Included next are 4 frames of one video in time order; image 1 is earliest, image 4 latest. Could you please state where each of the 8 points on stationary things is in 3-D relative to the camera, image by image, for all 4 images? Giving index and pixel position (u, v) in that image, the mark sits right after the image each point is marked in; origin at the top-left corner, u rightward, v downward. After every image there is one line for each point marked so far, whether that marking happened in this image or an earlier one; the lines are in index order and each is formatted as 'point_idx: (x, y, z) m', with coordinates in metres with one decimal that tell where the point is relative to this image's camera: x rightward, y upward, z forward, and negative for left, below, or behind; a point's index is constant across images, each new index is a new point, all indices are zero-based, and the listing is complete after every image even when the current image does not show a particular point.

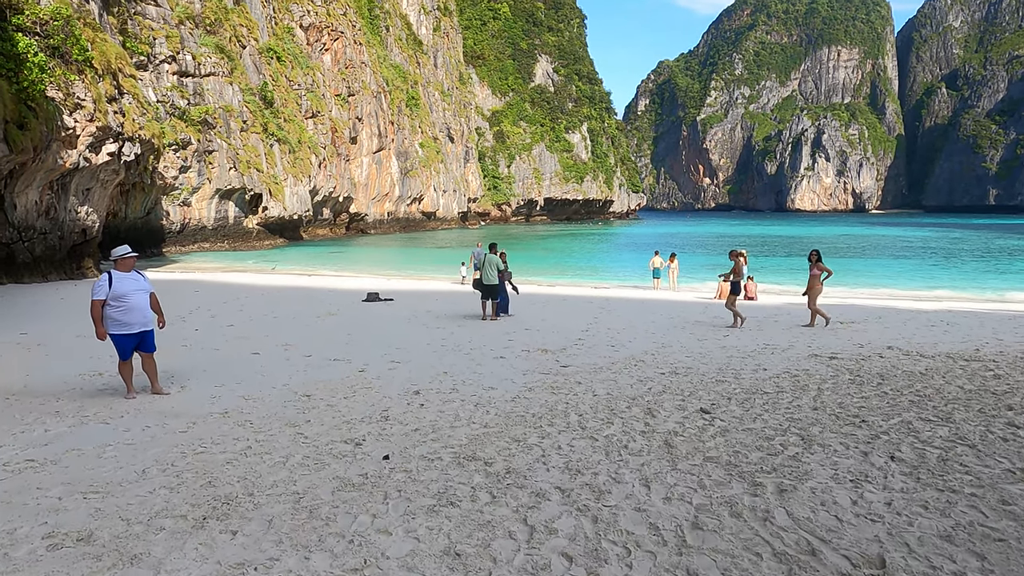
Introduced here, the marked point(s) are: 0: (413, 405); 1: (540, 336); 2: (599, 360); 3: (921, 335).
0: (-0.5, -0.7, +4.3) m
1: (+0.3, -0.5, +7.7) m
2: (+0.7, -0.6, +6.0) m
3: (+4.4, -0.5, +8.4) m
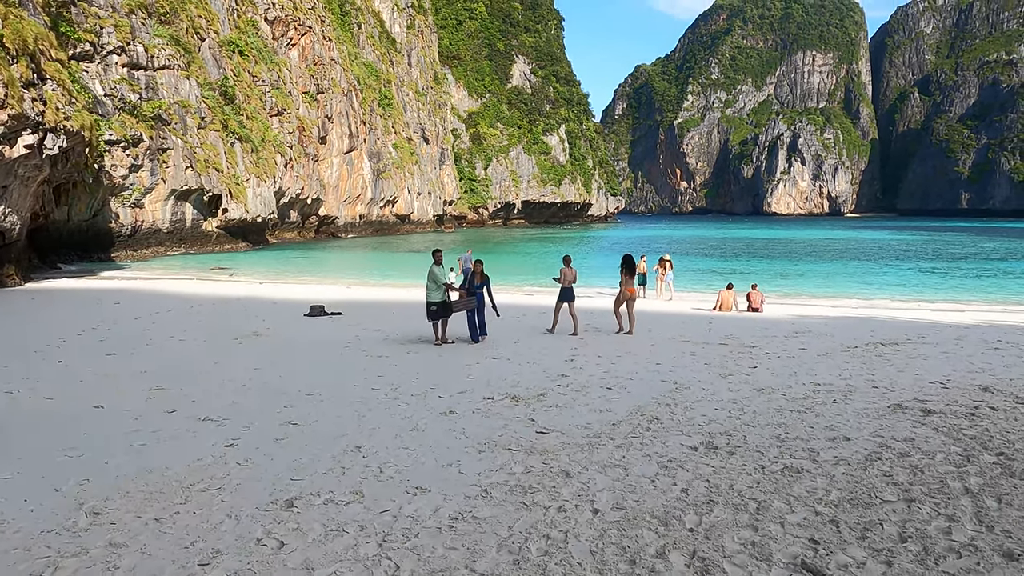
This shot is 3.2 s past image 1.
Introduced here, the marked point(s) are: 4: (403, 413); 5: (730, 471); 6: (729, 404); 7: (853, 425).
0: (-0.7, -0.8, +2.3) m
1: (0.0, -0.6, +5.7) m
2: (+0.4, -0.7, +4.1) m
3: (+4.1, -0.6, +6.6) m
4: (-0.6, -0.7, +4.4) m
5: (+0.9, -0.7, +3.1) m
6: (+1.3, -0.7, +4.5) m
7: (+1.8, -0.7, +3.9) m
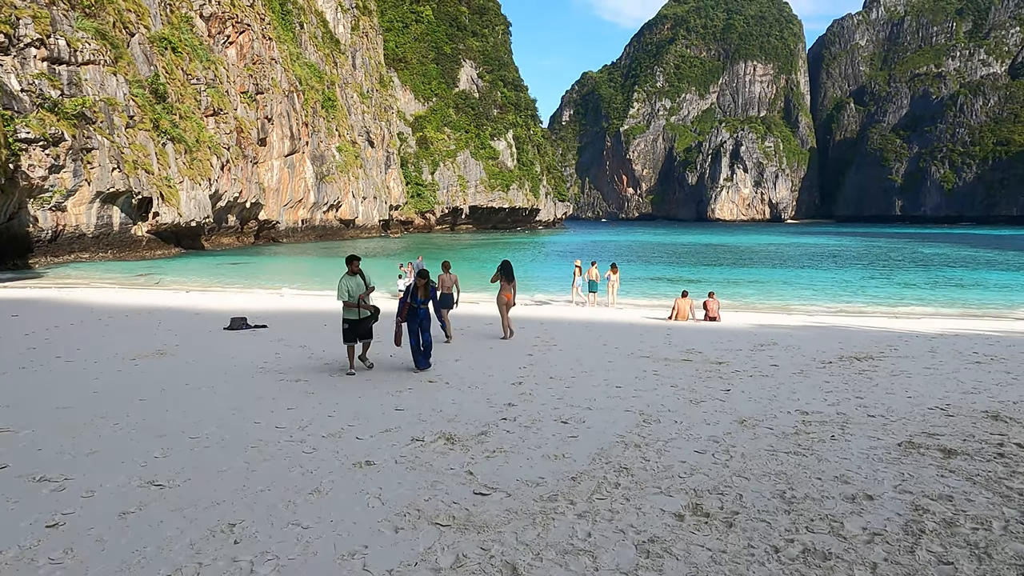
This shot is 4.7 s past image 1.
0: (-0.9, -0.9, +1.4) m
1: (-0.4, -0.7, +4.8) m
2: (+0.1, -0.8, +3.2) m
3: (+3.7, -0.7, +5.9) m
4: (-0.9, -0.8, +3.4) m
5: (+0.7, -0.8, +2.3) m
6: (+1.0, -0.8, +3.7) m
7: (+1.5, -0.8, +3.2) m
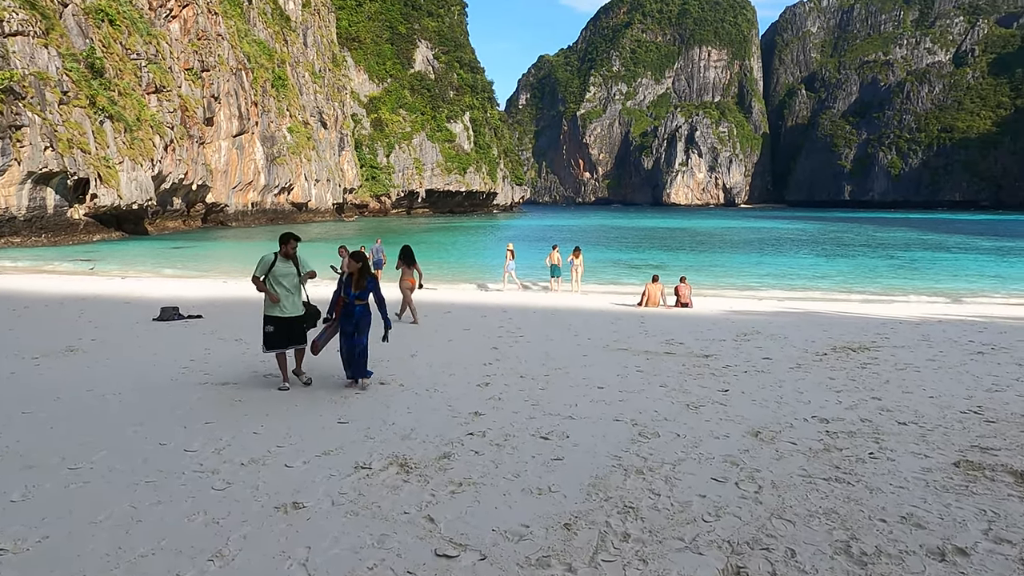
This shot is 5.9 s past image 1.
0: (-0.9, -0.9, +0.6) m
1: (-0.6, -0.6, +4.0) m
2: (+0.1, -0.7, +2.5) m
3: (+3.4, -0.6, +5.4) m
4: (-1.0, -0.8, +2.6) m
5: (+0.6, -0.8, +1.5) m
6: (+0.9, -0.7, +3.0) m
7: (+1.4, -0.7, +2.5) m
